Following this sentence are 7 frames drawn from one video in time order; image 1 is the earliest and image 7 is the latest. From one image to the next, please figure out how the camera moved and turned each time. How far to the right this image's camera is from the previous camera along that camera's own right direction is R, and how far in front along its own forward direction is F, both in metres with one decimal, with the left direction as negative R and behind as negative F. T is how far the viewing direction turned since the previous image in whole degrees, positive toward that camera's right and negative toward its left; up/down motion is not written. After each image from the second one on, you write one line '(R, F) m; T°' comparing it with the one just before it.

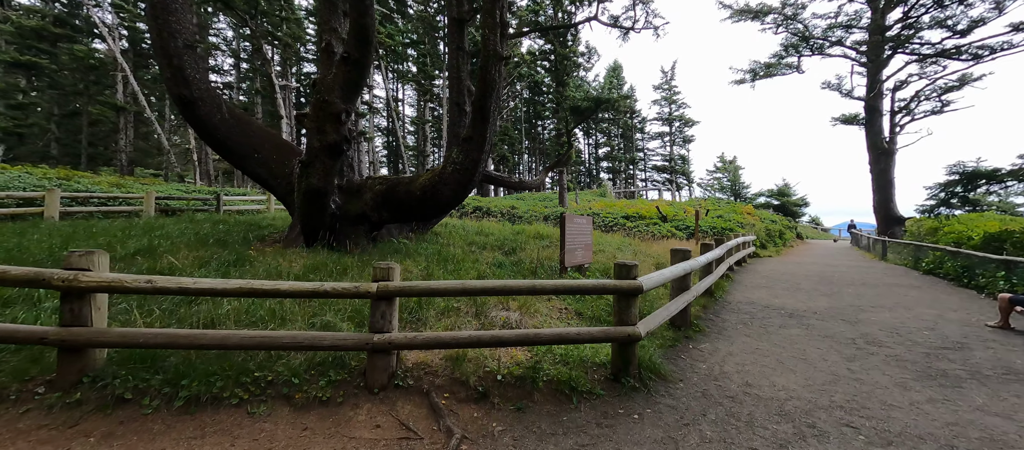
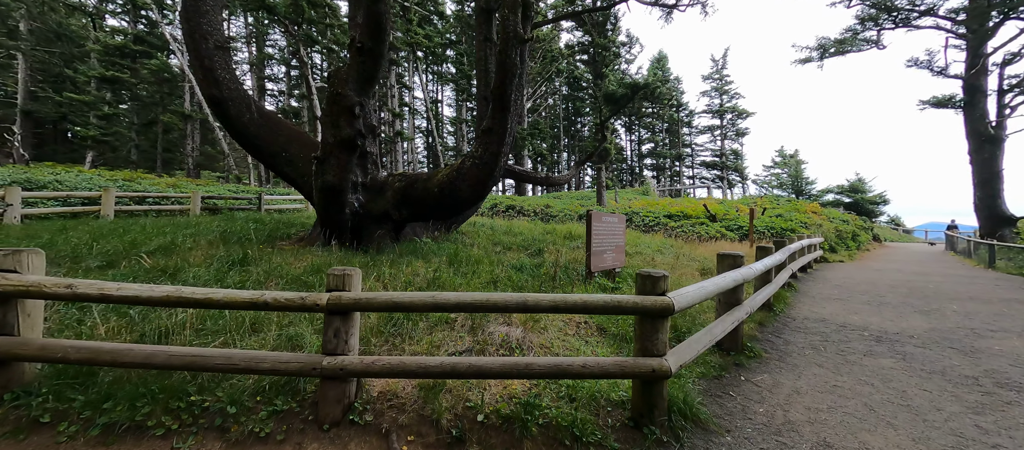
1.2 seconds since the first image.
(+0.3, +0.5) m; -6°
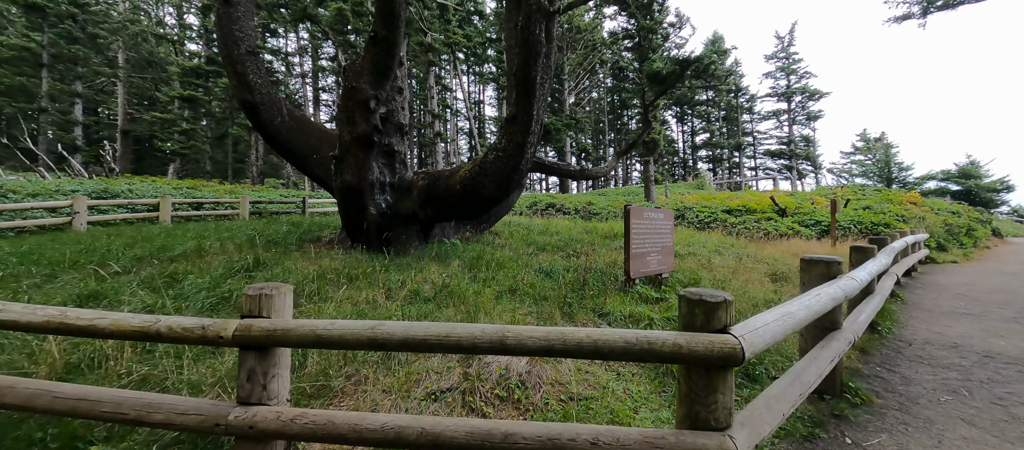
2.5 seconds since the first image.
(+0.2, +0.6) m; -7°
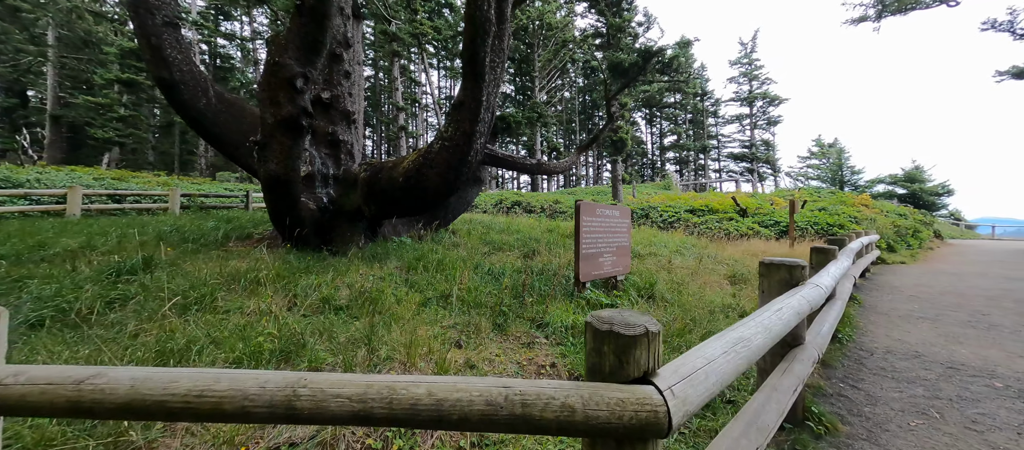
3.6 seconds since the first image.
(+0.4, +0.4) m; +4°
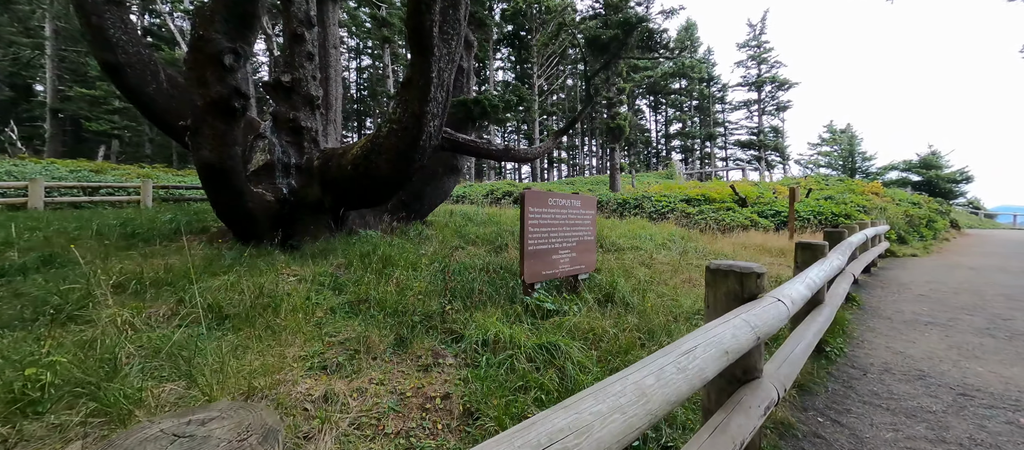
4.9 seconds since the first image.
(+0.6, +0.5) m; -1°
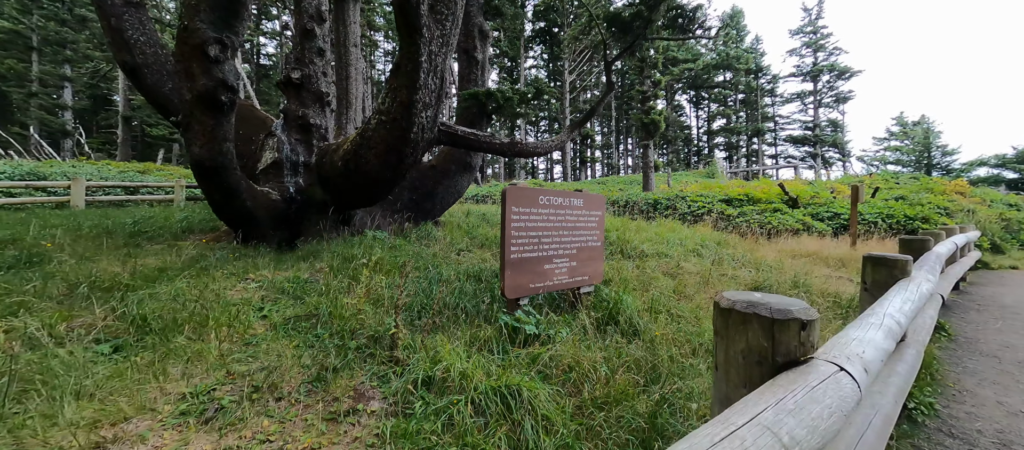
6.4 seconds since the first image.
(+0.4, +0.5) m; -6°
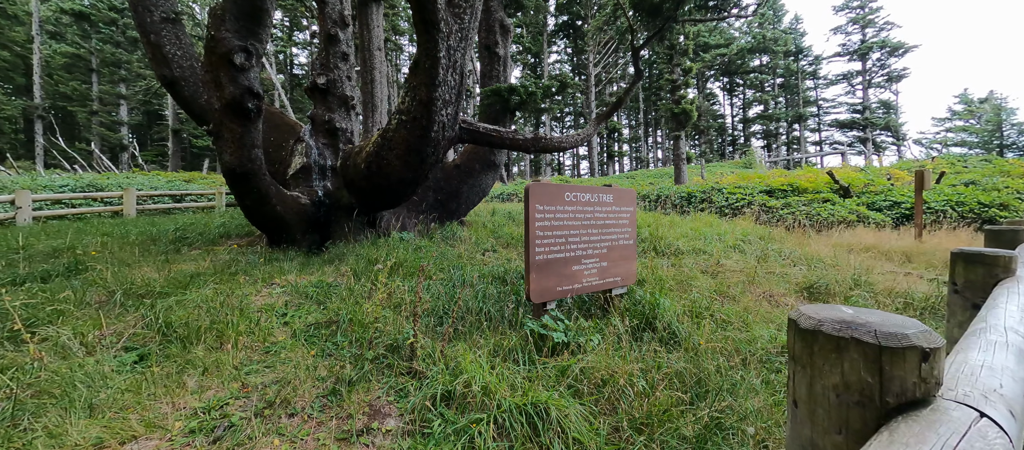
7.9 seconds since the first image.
(0.0, +0.2) m; -4°
